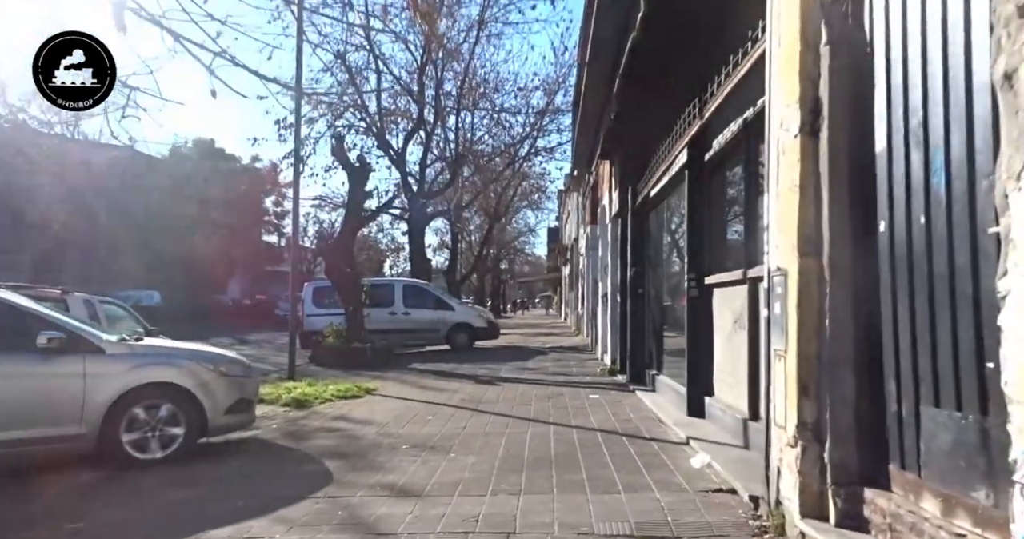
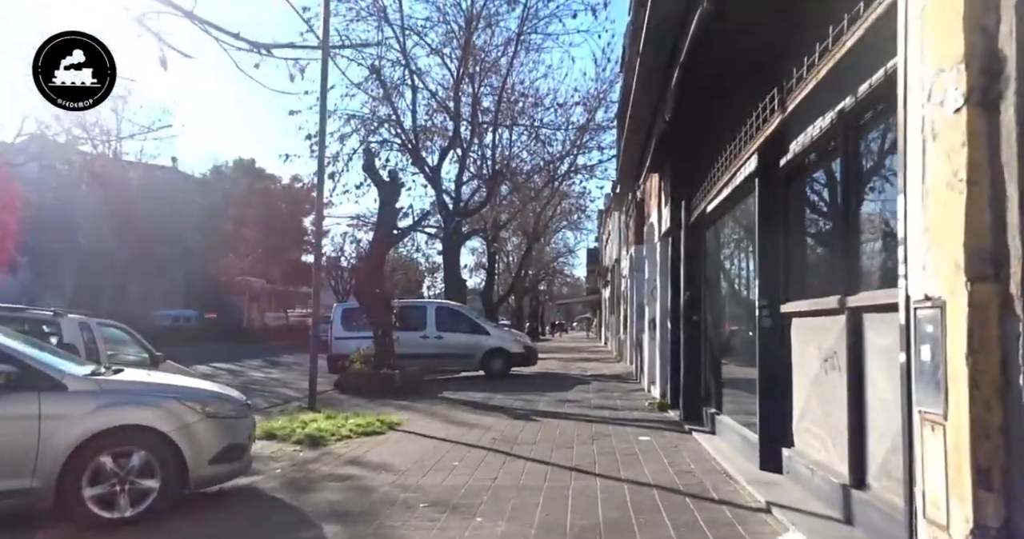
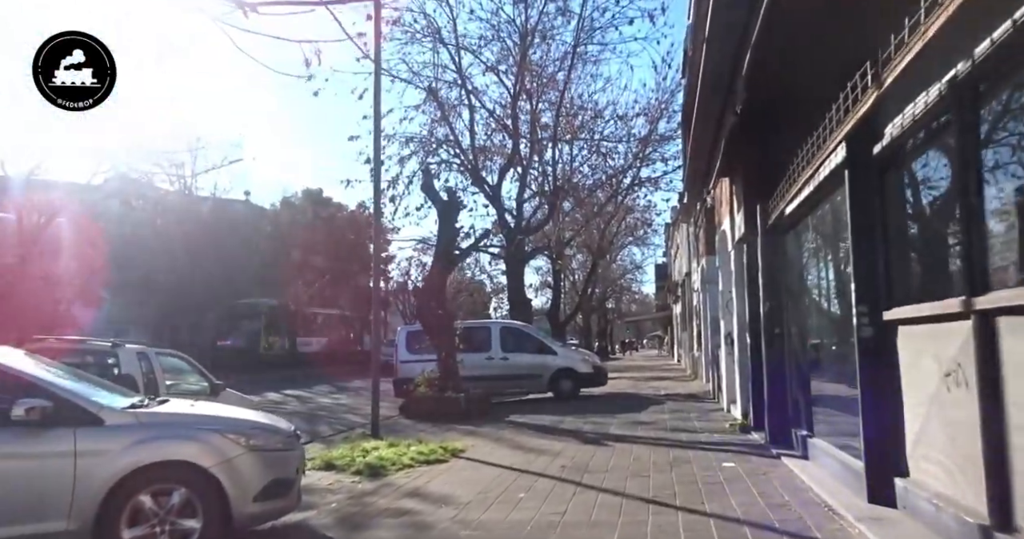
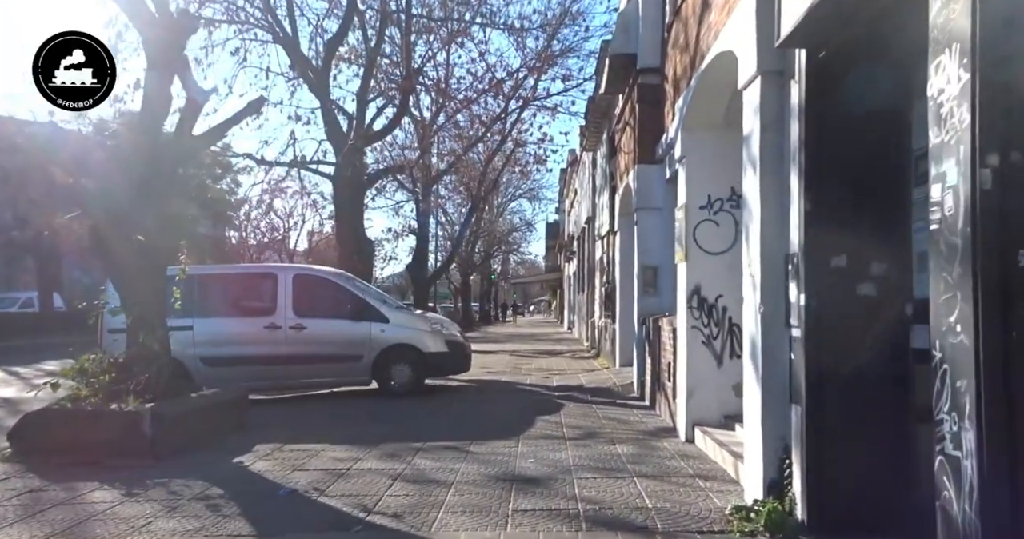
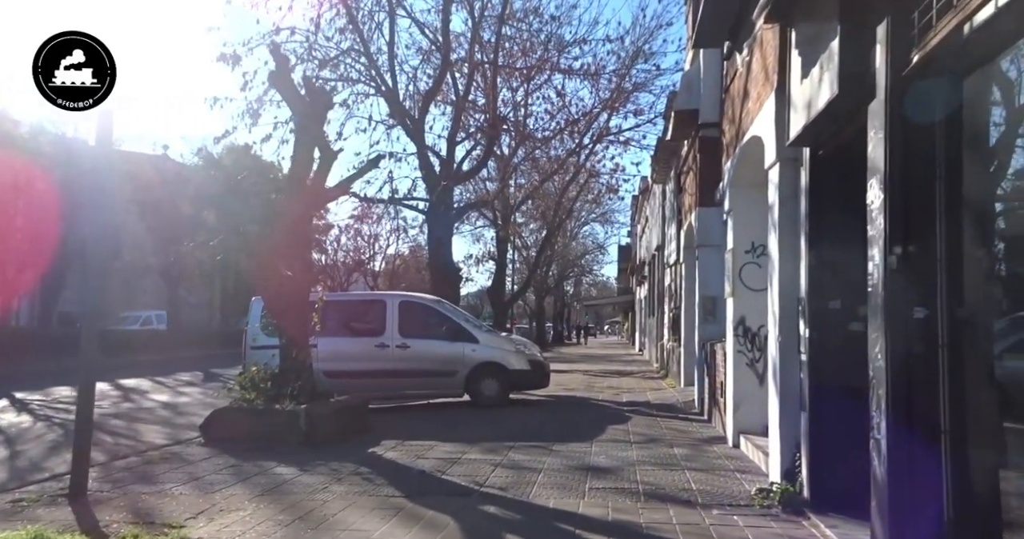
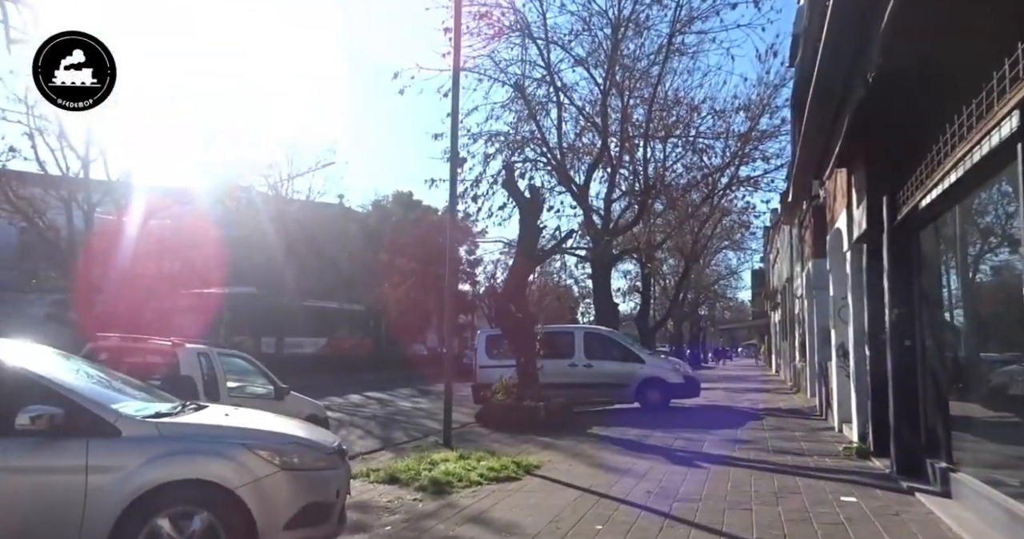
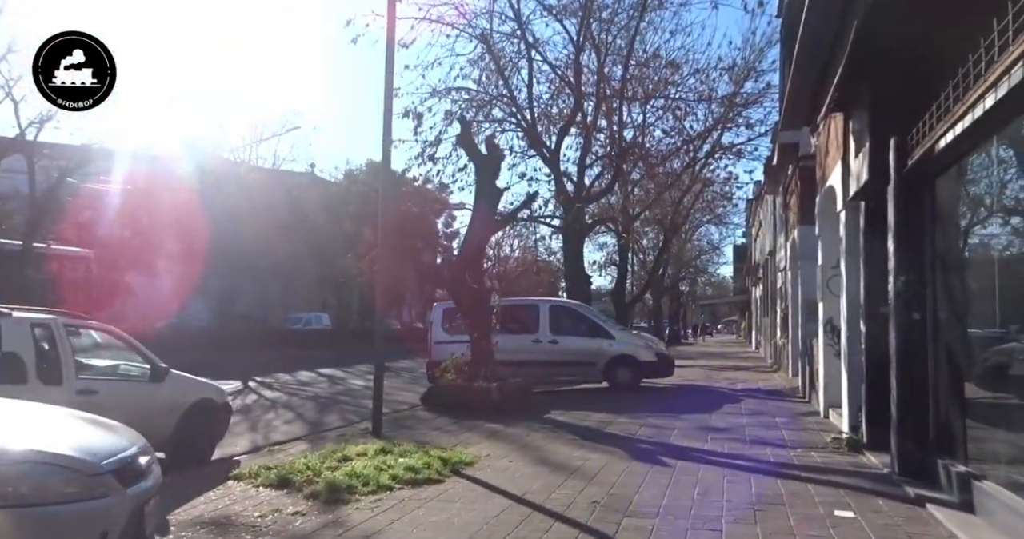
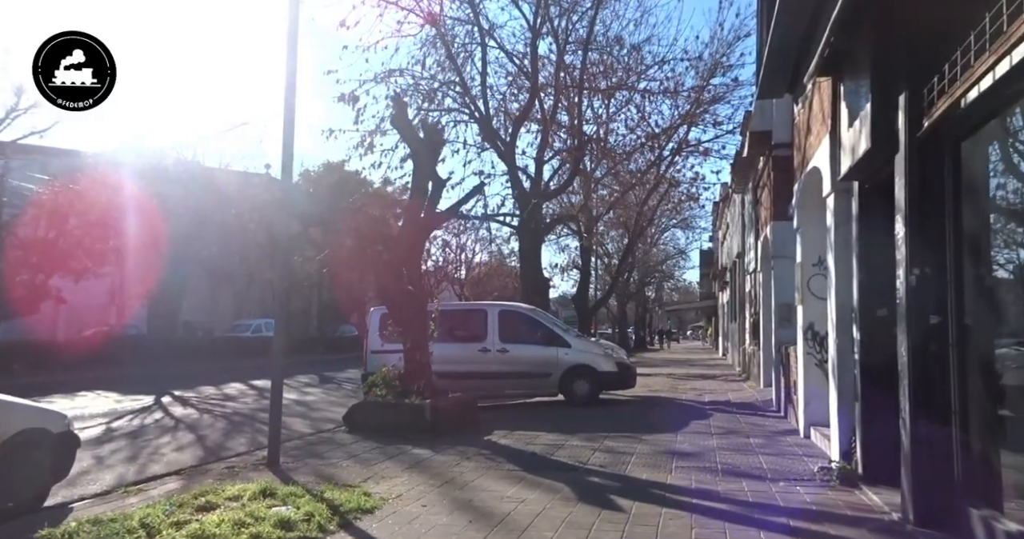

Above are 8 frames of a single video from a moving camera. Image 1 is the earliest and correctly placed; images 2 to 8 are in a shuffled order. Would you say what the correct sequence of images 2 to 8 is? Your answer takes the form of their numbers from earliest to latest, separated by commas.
2, 3, 6, 7, 8, 5, 4
